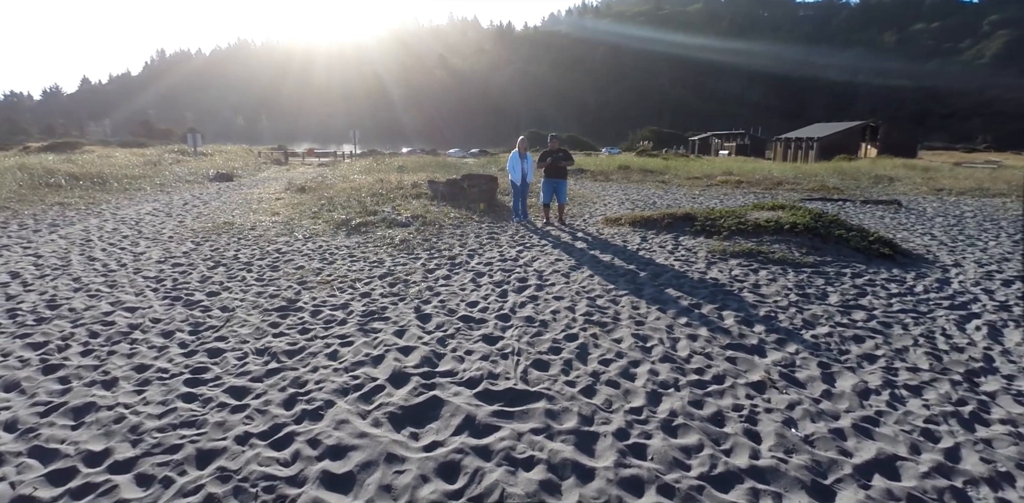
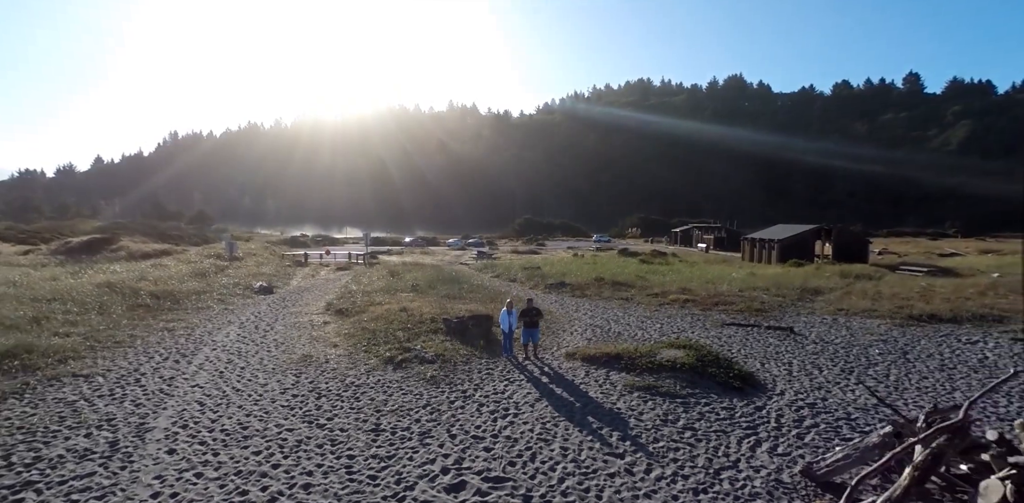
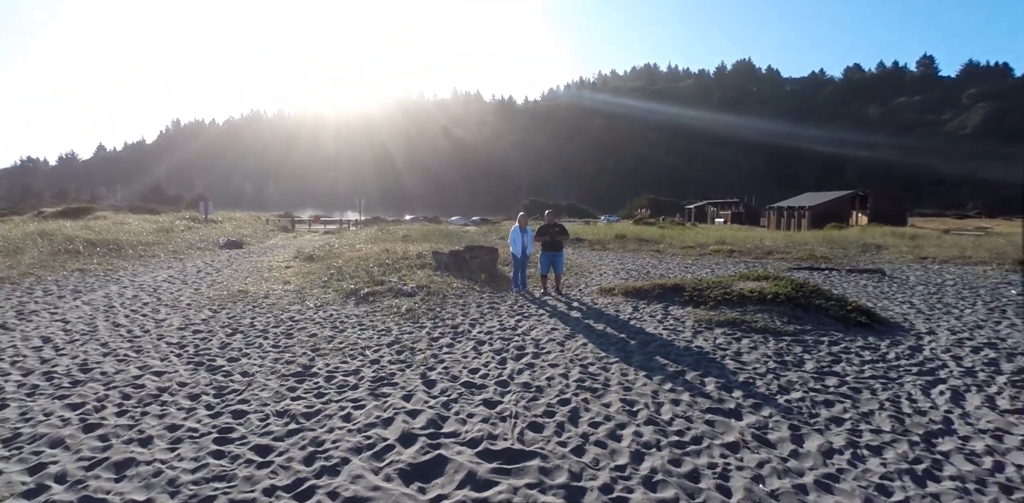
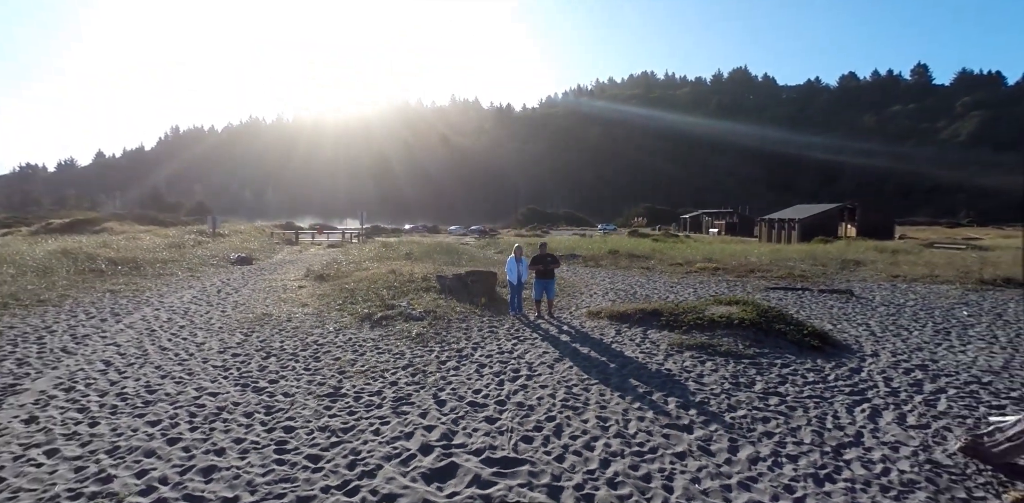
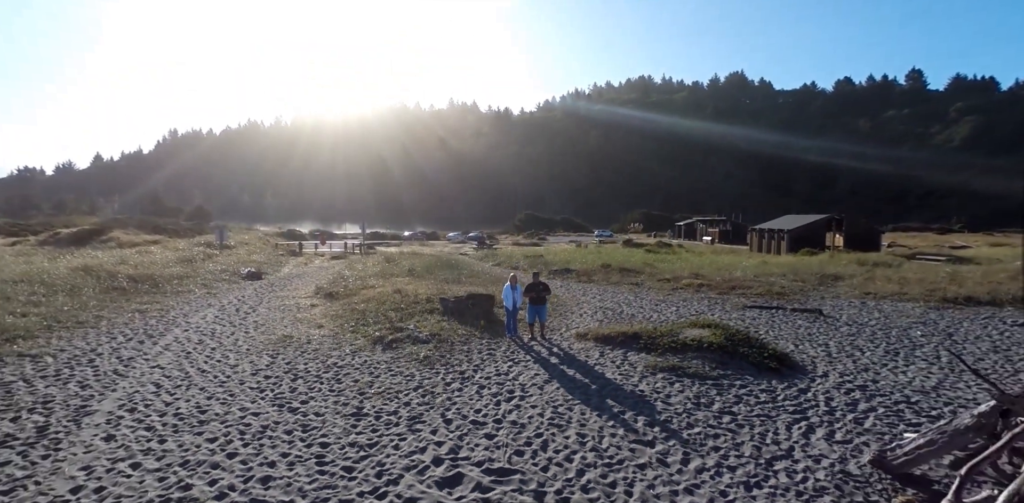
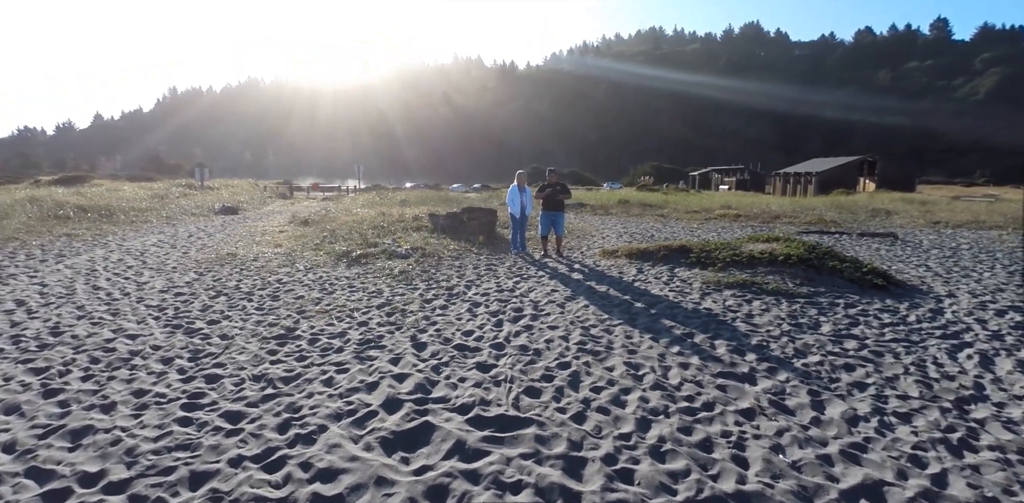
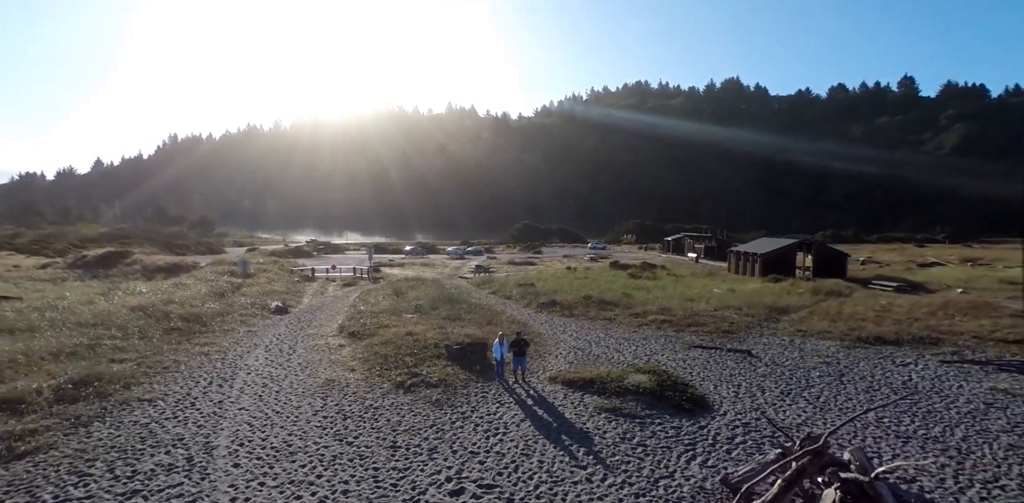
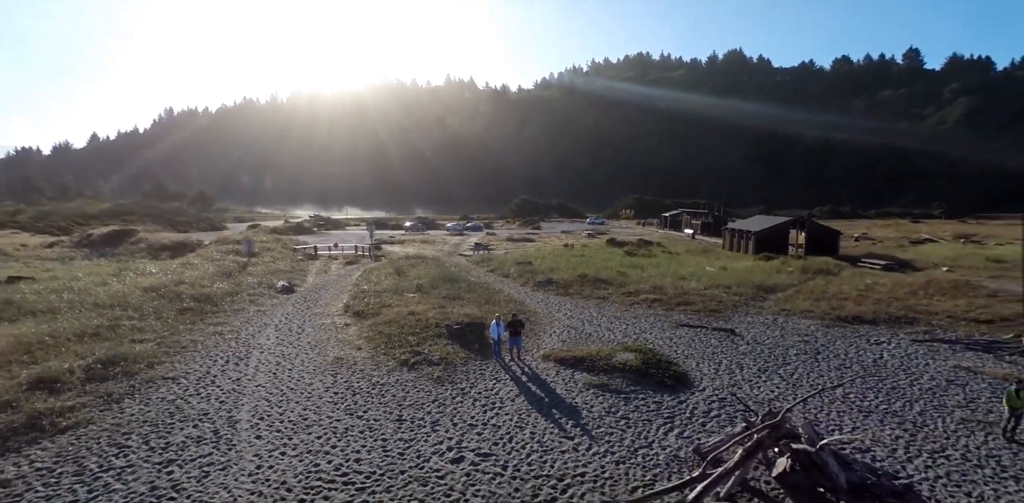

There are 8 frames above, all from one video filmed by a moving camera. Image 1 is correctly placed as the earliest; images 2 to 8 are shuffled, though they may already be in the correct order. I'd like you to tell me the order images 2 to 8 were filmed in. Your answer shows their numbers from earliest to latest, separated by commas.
6, 3, 4, 5, 2, 7, 8
